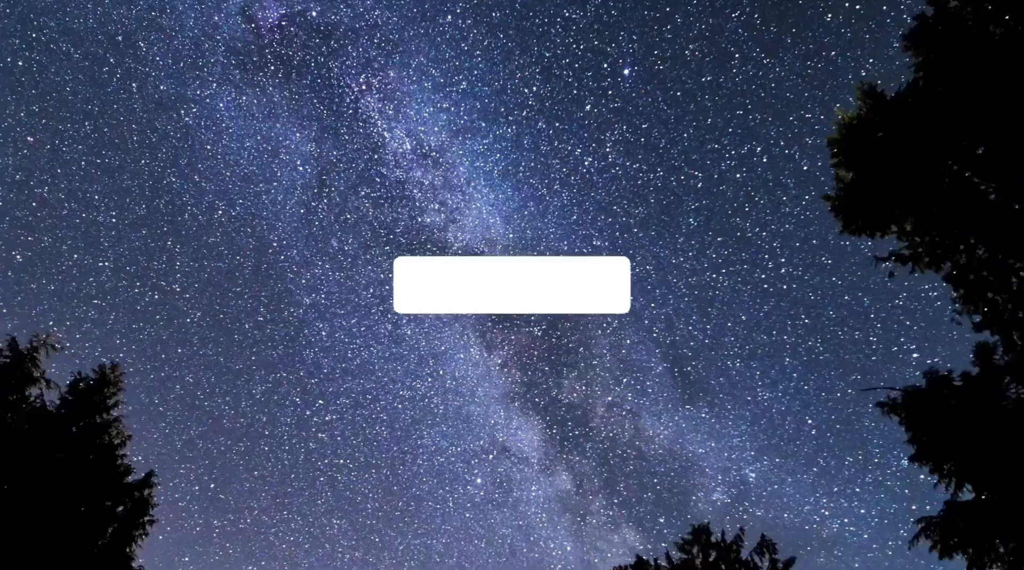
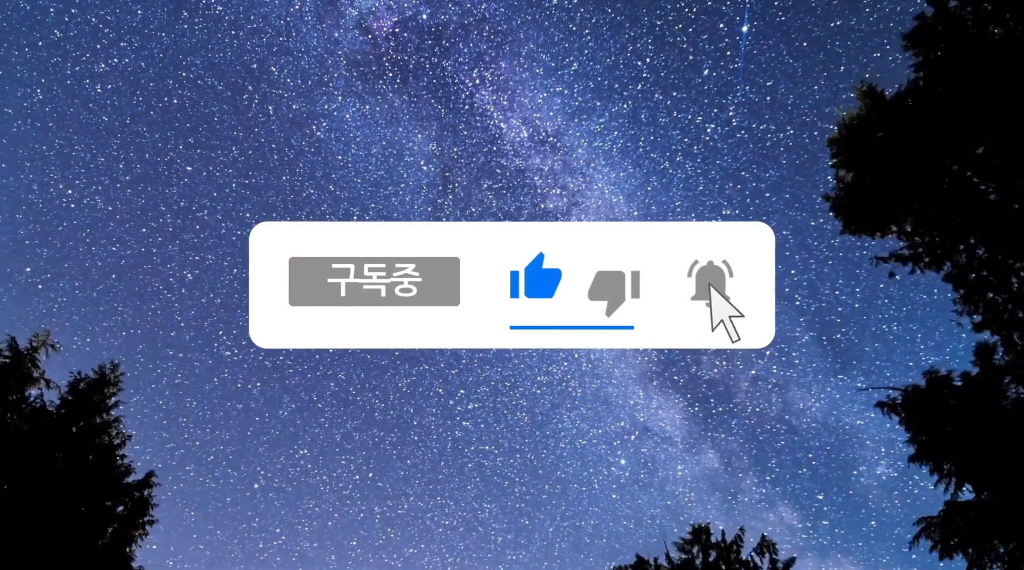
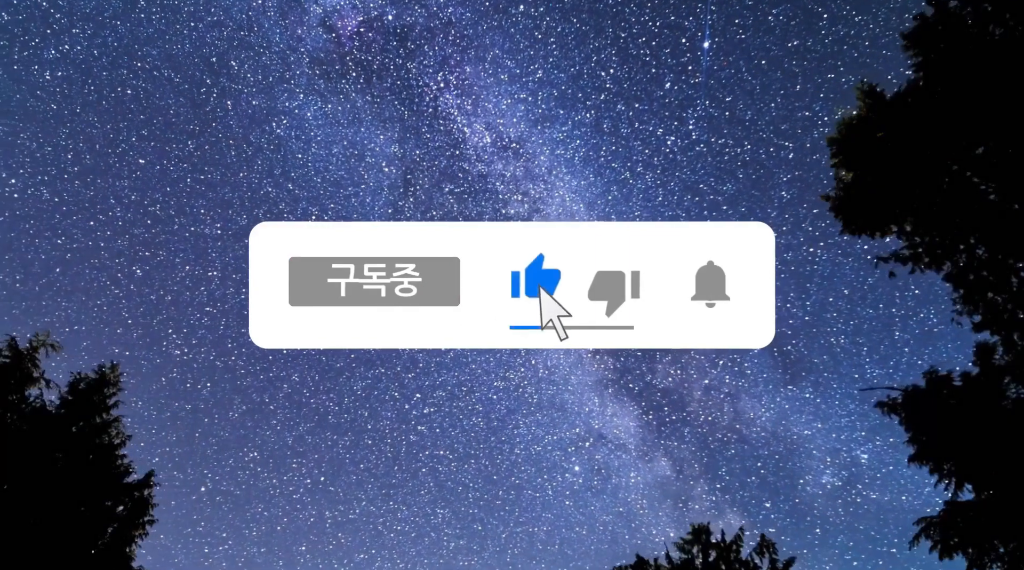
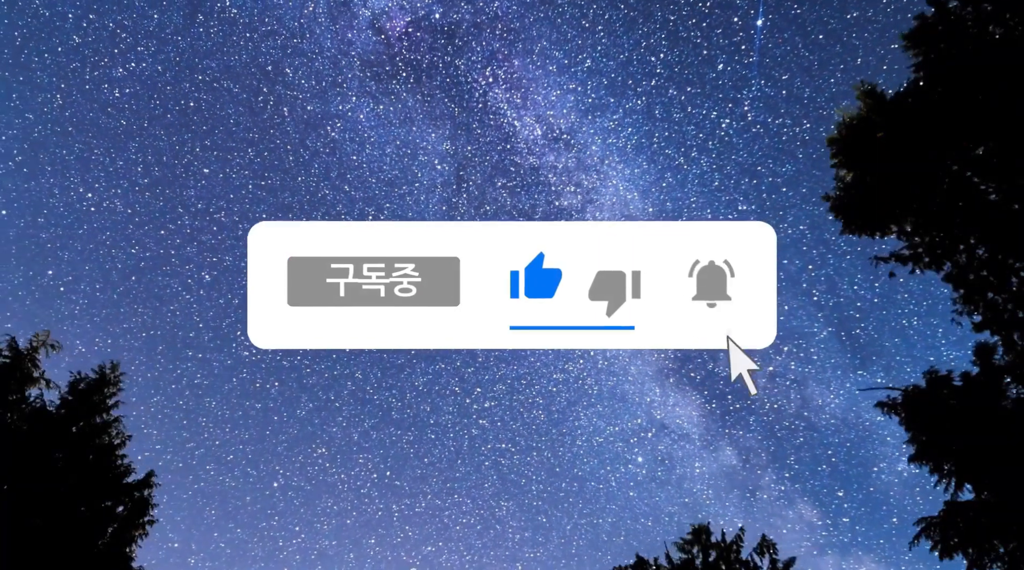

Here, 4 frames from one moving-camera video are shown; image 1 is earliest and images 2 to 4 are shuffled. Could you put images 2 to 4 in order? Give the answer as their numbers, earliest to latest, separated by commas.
3, 2, 4
